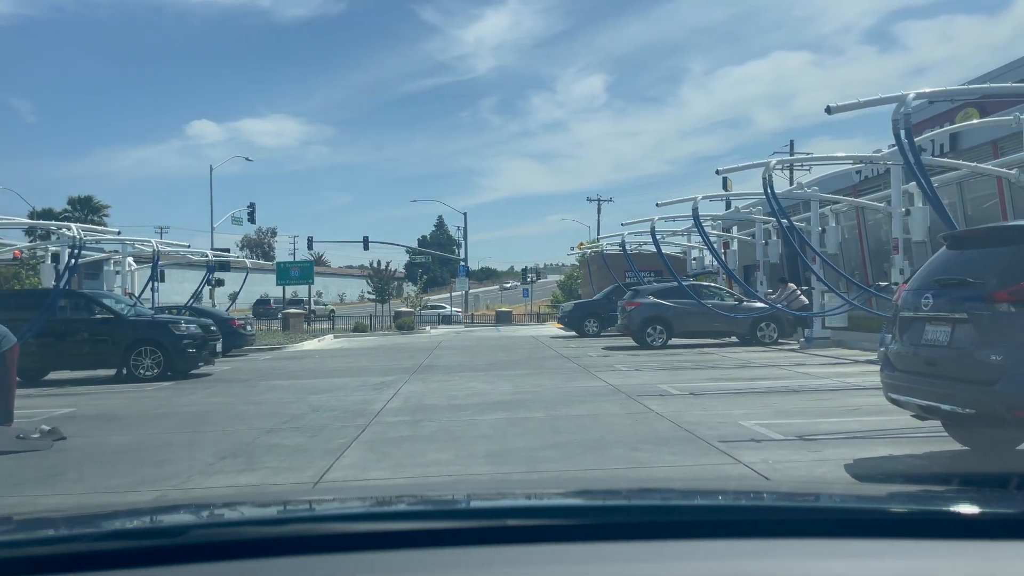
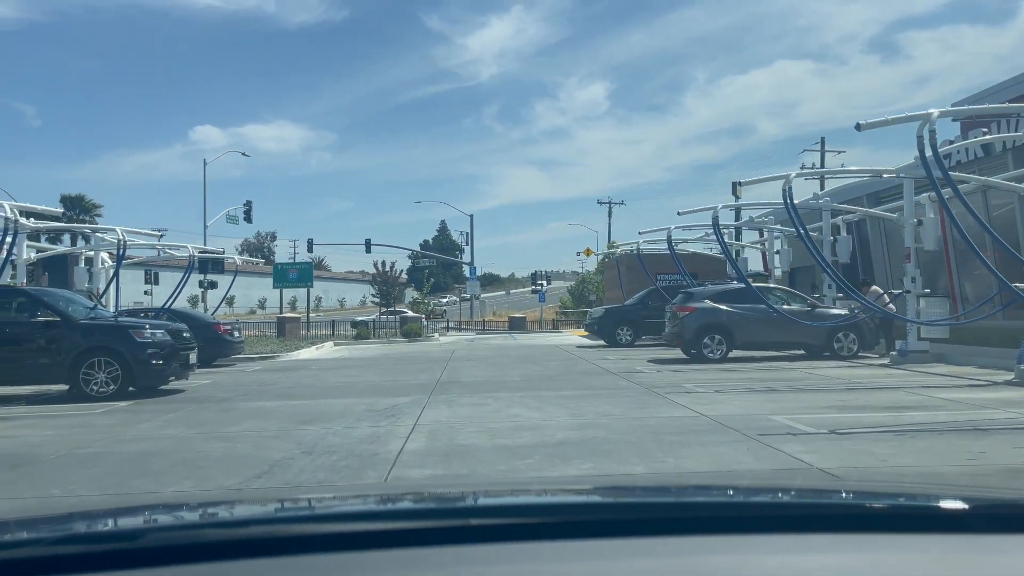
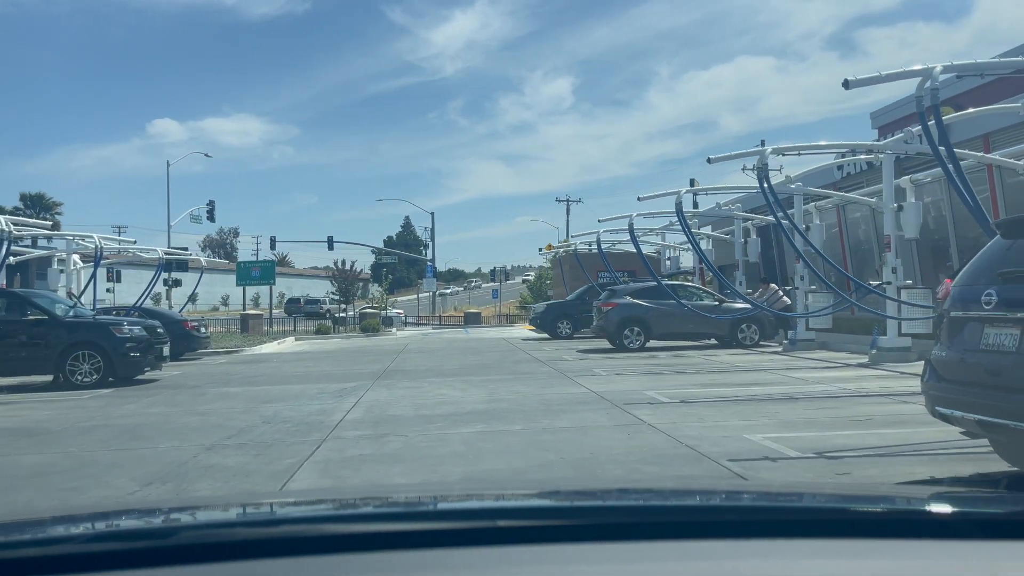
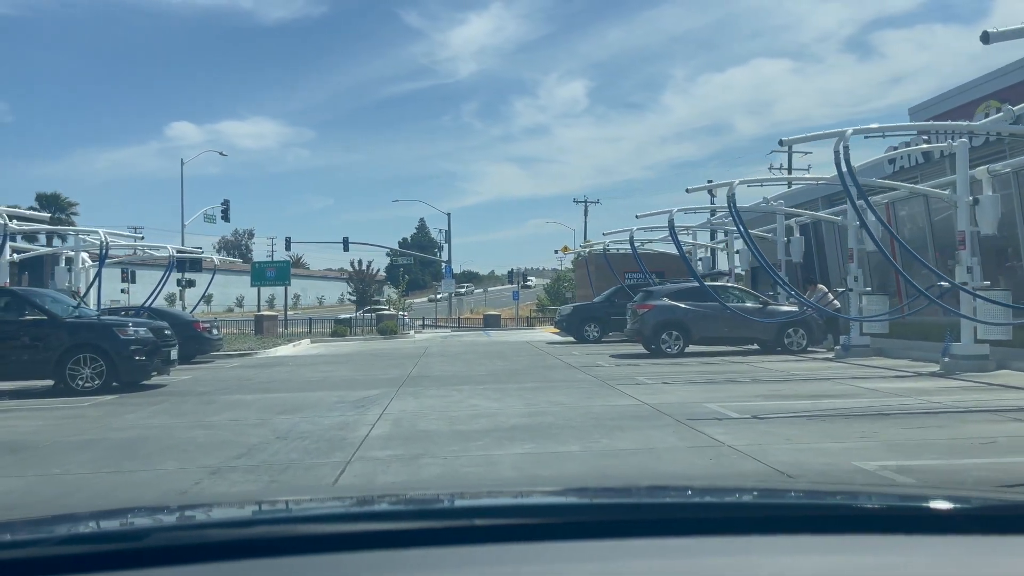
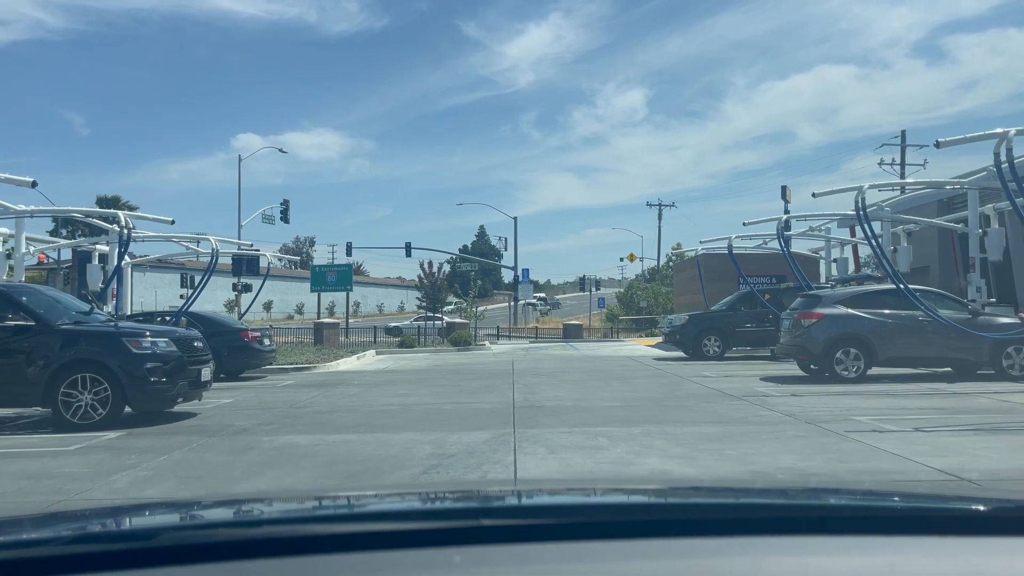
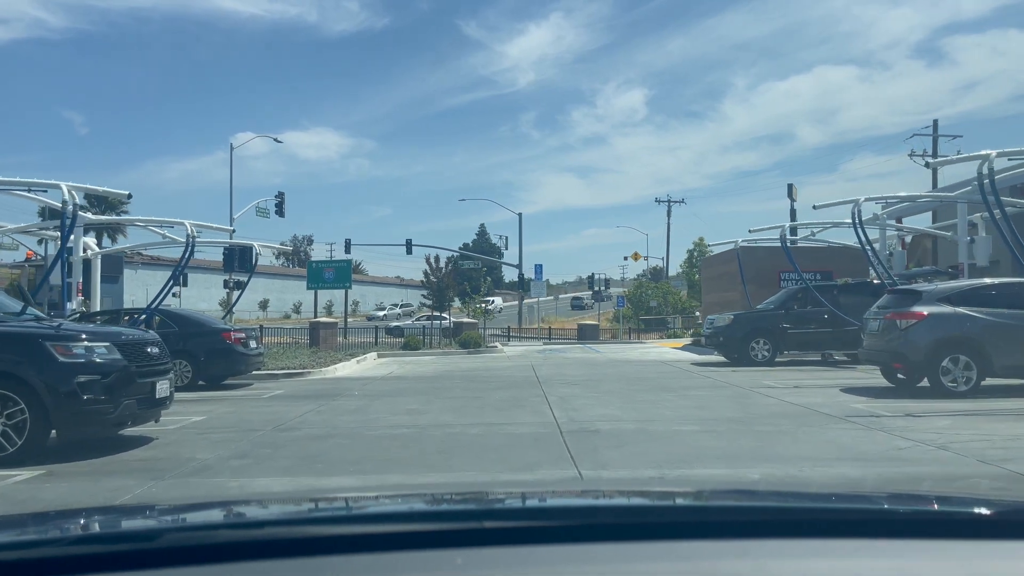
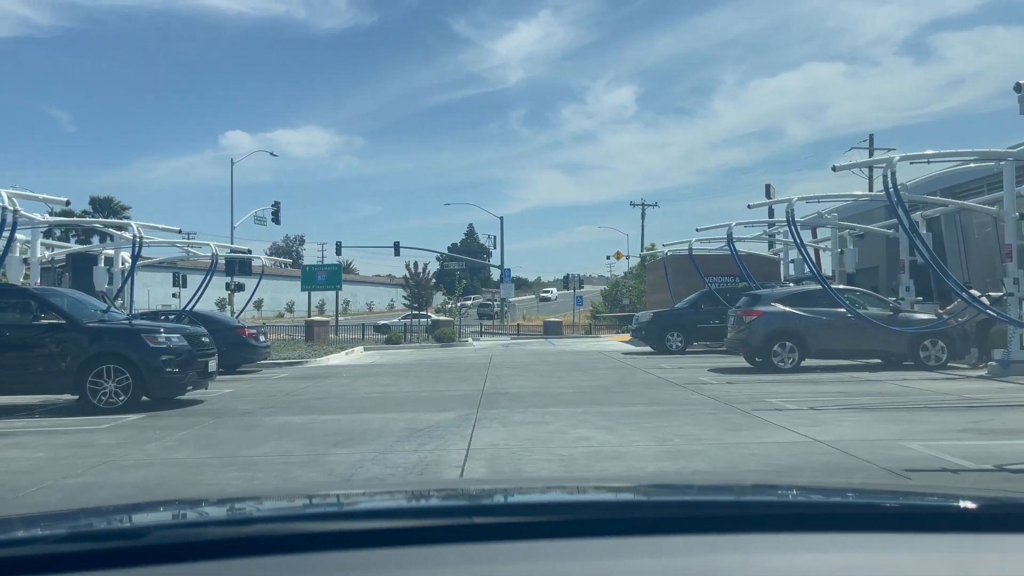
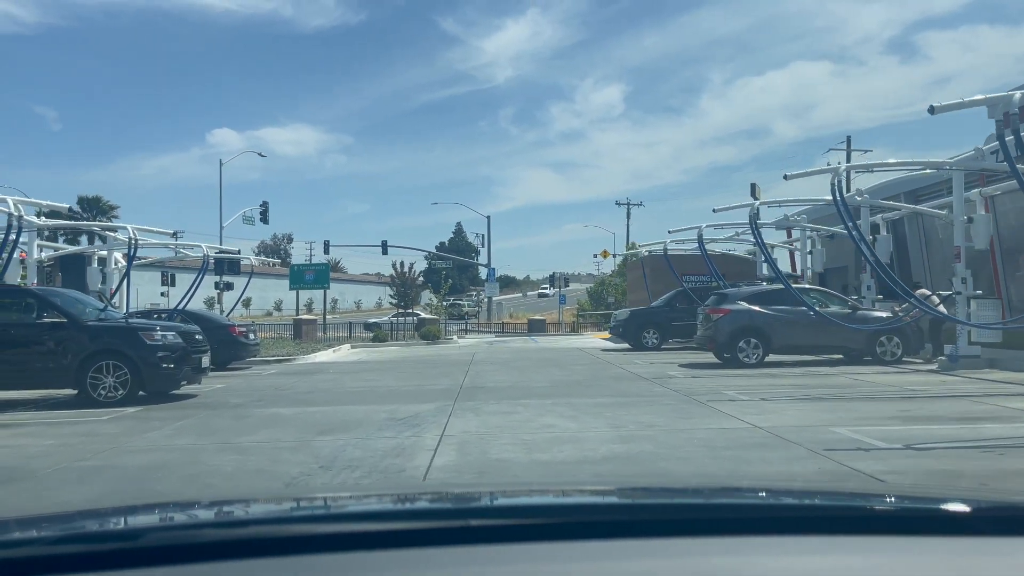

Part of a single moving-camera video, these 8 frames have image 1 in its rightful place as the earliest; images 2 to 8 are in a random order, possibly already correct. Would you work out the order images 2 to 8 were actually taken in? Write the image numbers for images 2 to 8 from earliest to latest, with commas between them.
3, 4, 2, 8, 7, 5, 6
